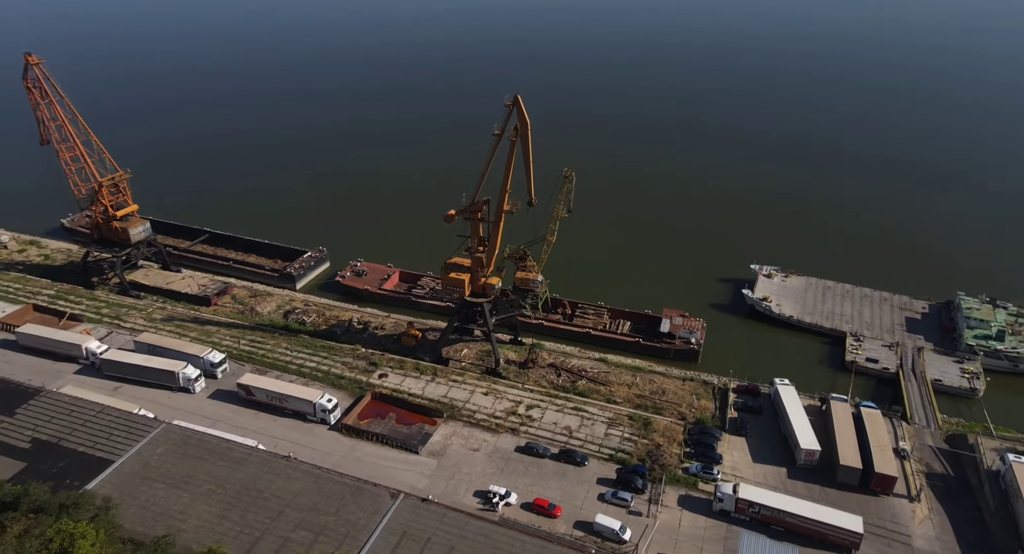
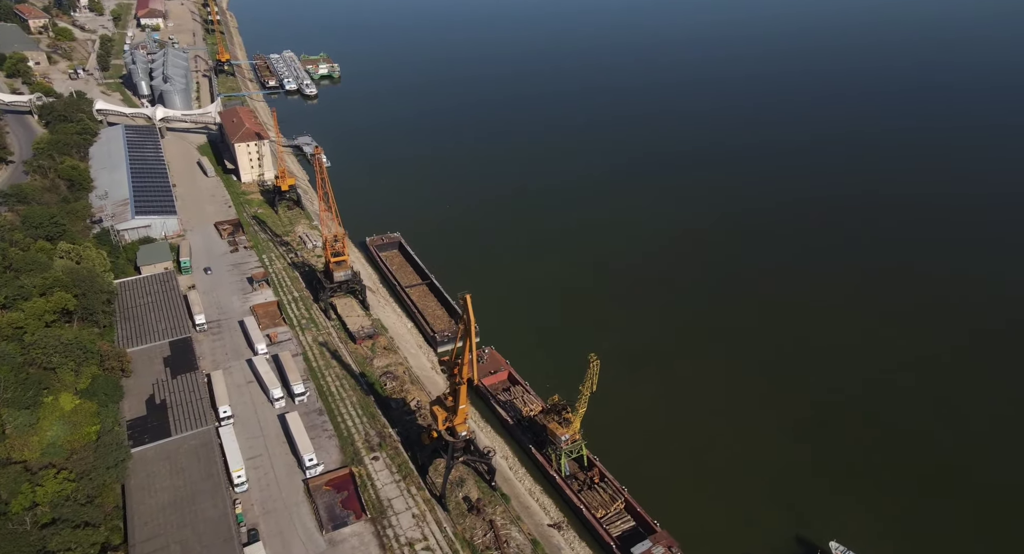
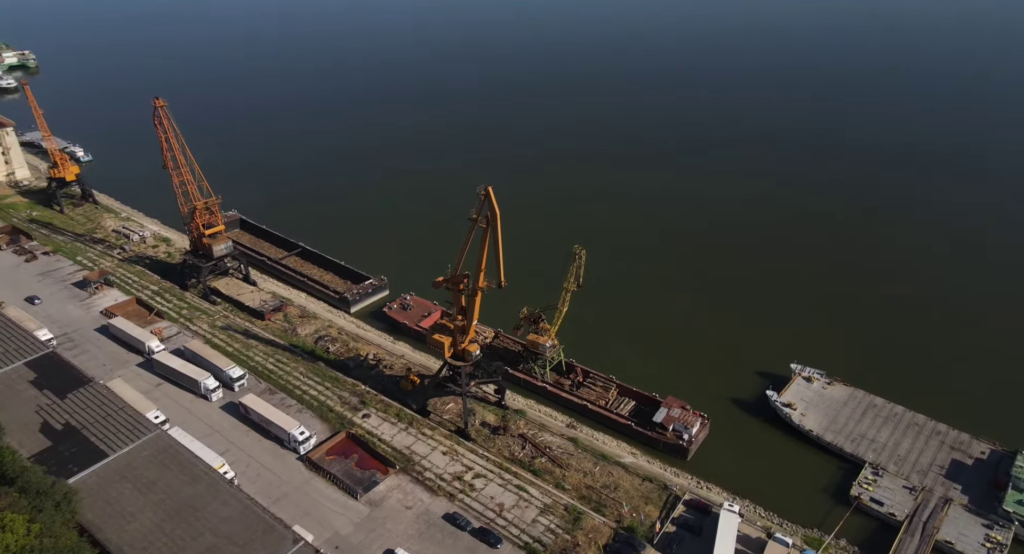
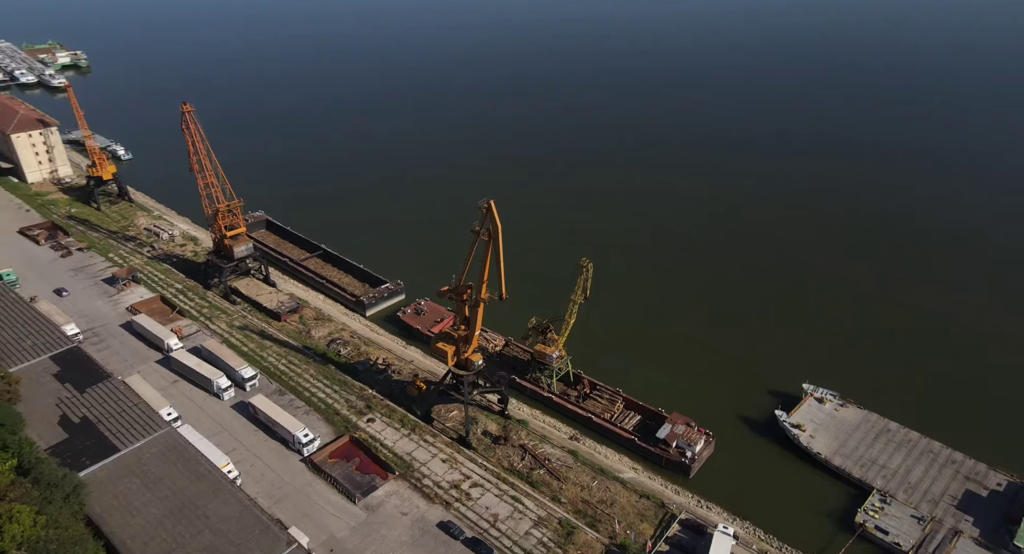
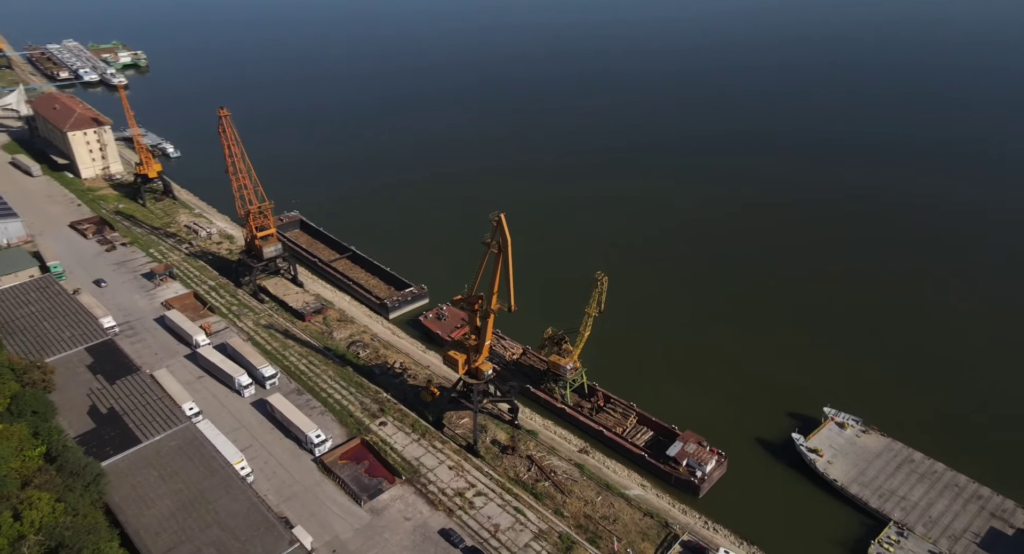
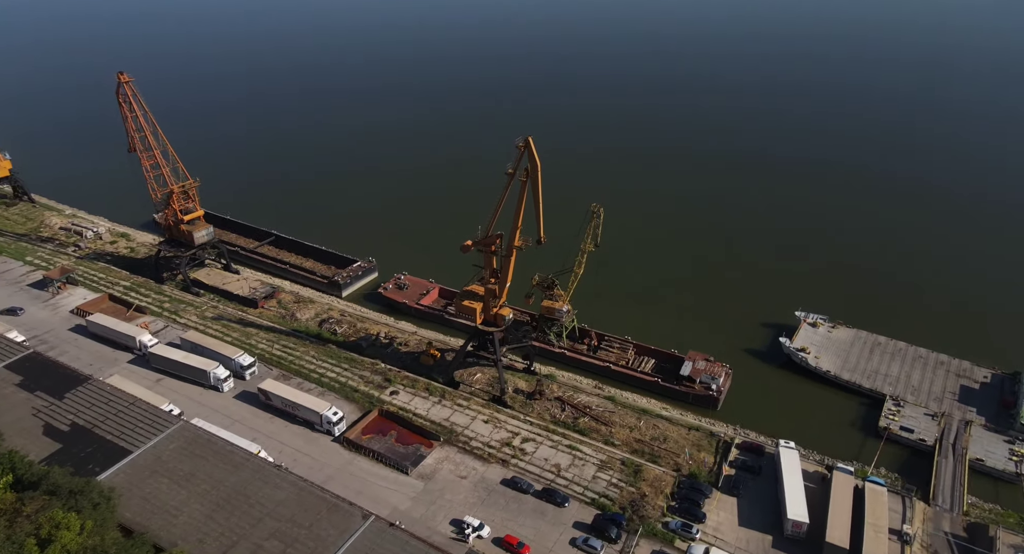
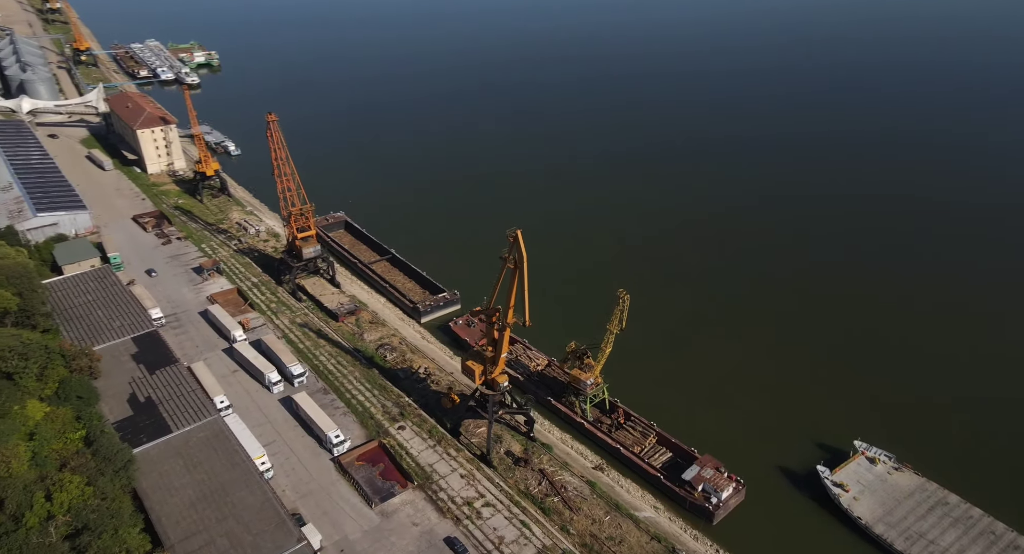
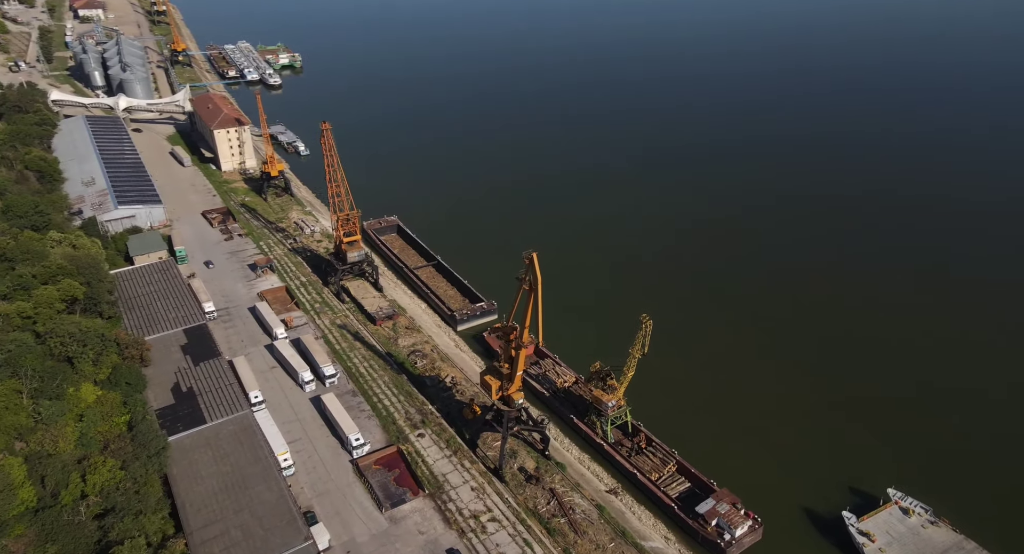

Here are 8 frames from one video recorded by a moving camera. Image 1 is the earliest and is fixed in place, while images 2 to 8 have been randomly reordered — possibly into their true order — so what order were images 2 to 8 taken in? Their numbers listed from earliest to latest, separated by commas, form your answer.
6, 3, 4, 5, 7, 8, 2
